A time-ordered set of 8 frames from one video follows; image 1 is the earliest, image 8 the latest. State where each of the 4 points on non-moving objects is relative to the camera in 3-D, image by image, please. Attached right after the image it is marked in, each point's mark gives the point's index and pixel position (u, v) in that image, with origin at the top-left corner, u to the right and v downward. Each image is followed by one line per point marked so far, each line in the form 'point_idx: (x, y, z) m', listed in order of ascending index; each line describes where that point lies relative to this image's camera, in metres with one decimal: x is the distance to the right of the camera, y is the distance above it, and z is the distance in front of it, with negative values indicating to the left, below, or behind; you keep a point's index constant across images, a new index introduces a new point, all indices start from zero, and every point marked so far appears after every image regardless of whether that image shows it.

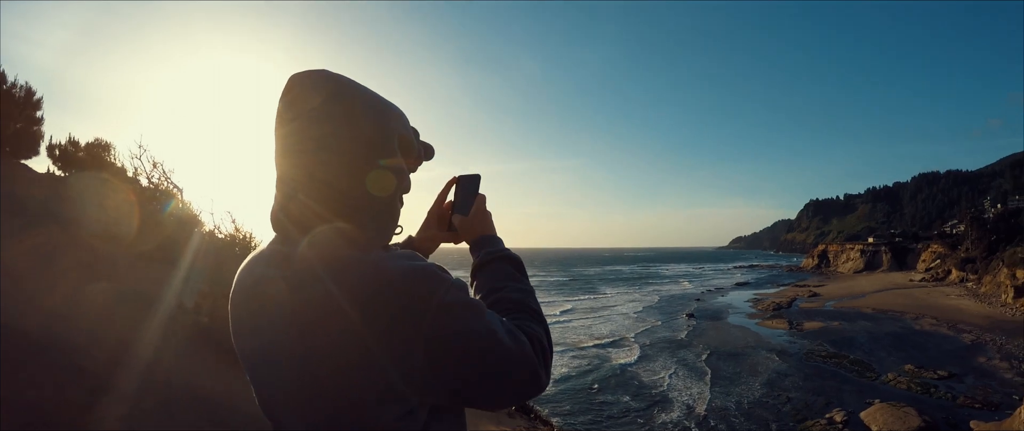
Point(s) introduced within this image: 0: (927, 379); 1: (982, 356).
0: (+13.7, -5.4, +17.1) m
1: (+16.7, -5.1, +18.3) m
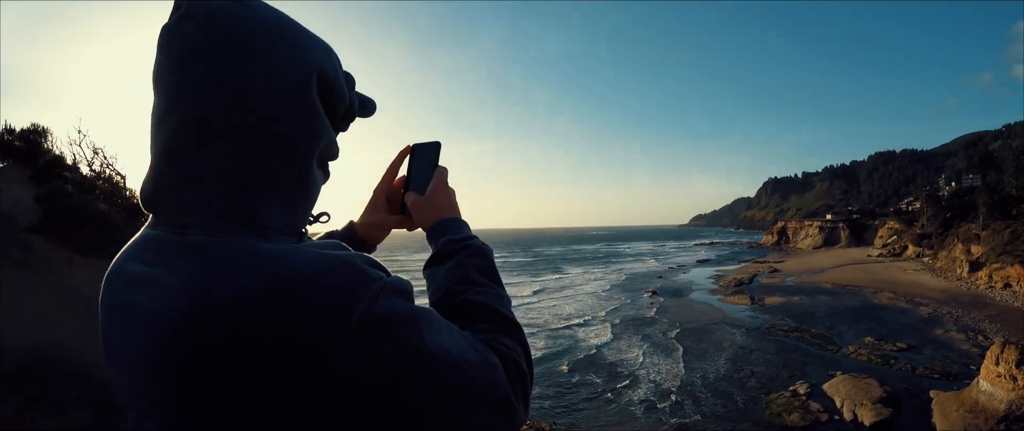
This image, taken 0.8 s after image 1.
0: (+12.9, -4.6, +17.9) m
1: (+15.7, -4.1, +19.2) m
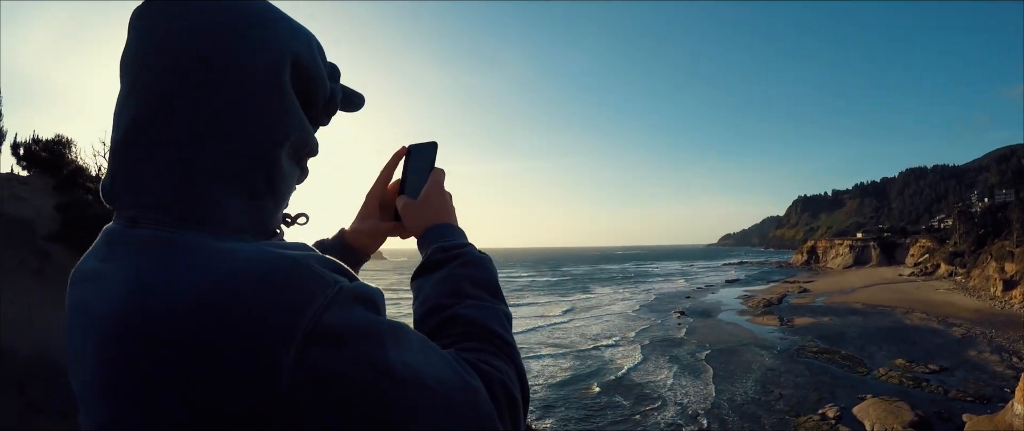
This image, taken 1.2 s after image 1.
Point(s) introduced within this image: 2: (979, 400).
0: (+13.5, -5.2, +17.2) m
1: (+16.4, -4.8, +18.4) m
2: (+13.1, -5.2, +14.5) m
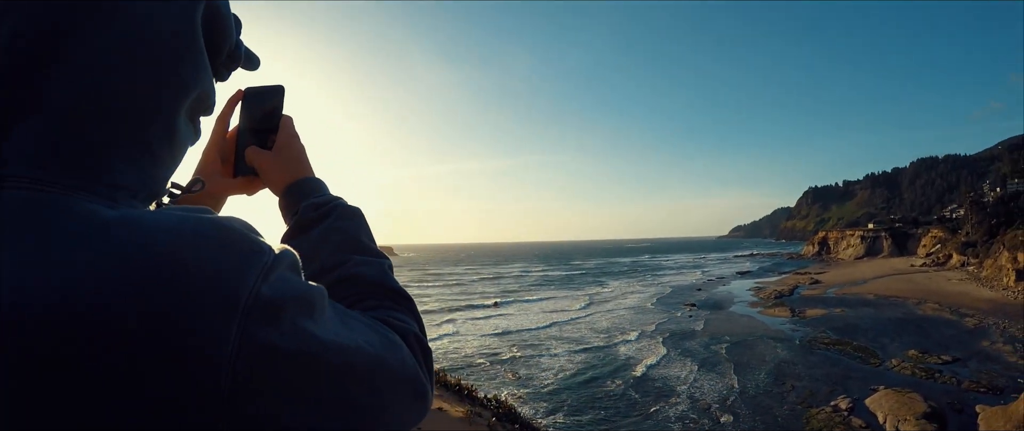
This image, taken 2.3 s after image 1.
0: (+13.8, -4.9, +17.1) m
1: (+16.8, -4.4, +18.3) m
2: (+13.4, -4.9, +14.4) m
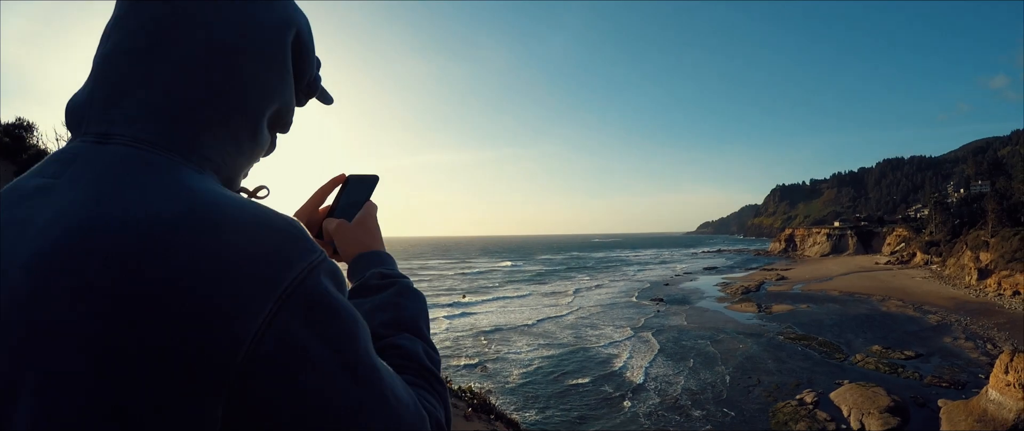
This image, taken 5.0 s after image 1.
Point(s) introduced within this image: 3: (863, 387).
0: (+13.0, -4.9, +17.7) m
1: (+15.9, -4.4, +19.0) m
2: (+12.7, -4.9, +15.0) m
3: (+10.6, -5.2, +15.8) m
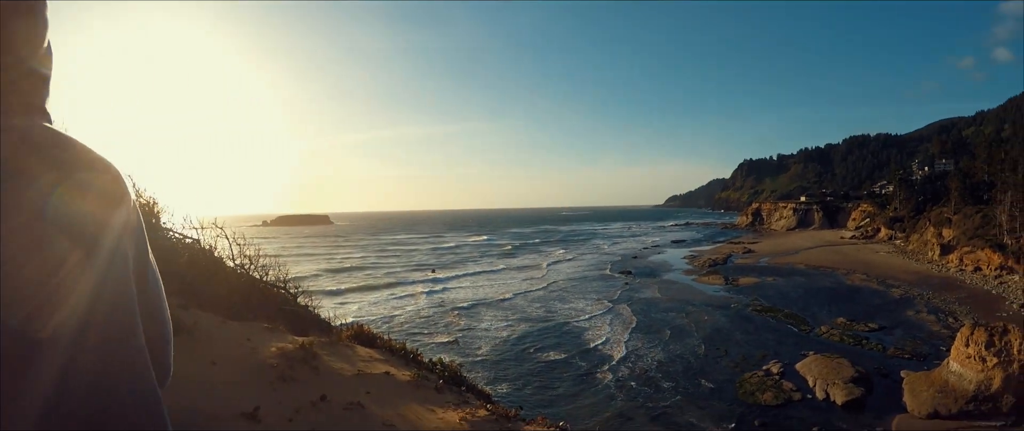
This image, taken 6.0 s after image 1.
0: (+12.1, -4.0, +18.3) m
1: (+14.9, -3.4, +19.8) m
2: (+12.1, -4.2, +15.6) m
3: (+9.9, -4.5, +16.4) m
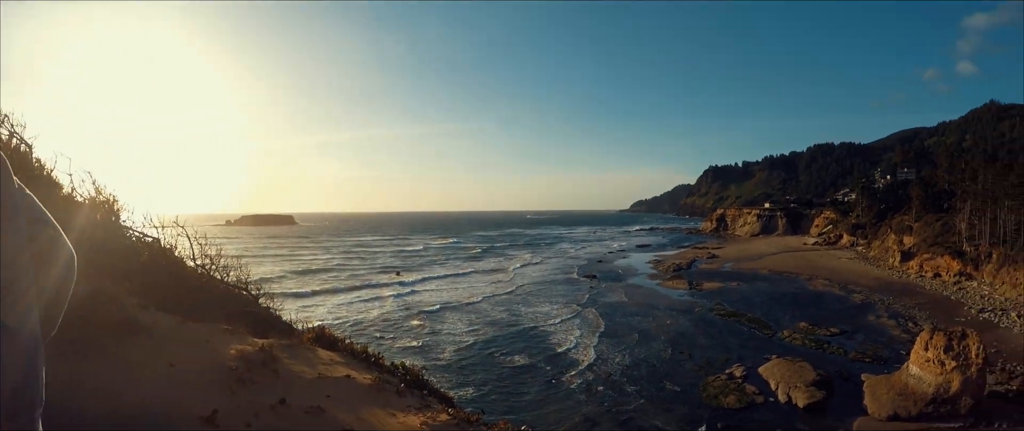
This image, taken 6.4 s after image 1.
0: (+11.0, -4.3, +18.7) m
1: (+13.7, -3.8, +20.4) m
2: (+11.1, -4.4, +16.0) m
3: (+8.9, -4.7, +16.6) m
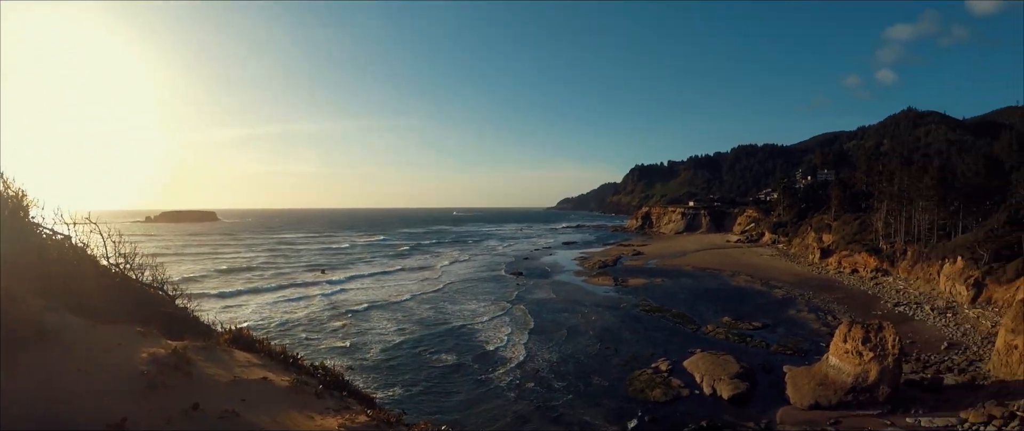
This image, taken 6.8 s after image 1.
0: (+8.5, -4.2, +19.6) m
1: (+10.9, -3.7, +21.6) m
2: (+9.0, -4.4, +16.9) m
3: (+6.7, -4.6, +17.2) m
